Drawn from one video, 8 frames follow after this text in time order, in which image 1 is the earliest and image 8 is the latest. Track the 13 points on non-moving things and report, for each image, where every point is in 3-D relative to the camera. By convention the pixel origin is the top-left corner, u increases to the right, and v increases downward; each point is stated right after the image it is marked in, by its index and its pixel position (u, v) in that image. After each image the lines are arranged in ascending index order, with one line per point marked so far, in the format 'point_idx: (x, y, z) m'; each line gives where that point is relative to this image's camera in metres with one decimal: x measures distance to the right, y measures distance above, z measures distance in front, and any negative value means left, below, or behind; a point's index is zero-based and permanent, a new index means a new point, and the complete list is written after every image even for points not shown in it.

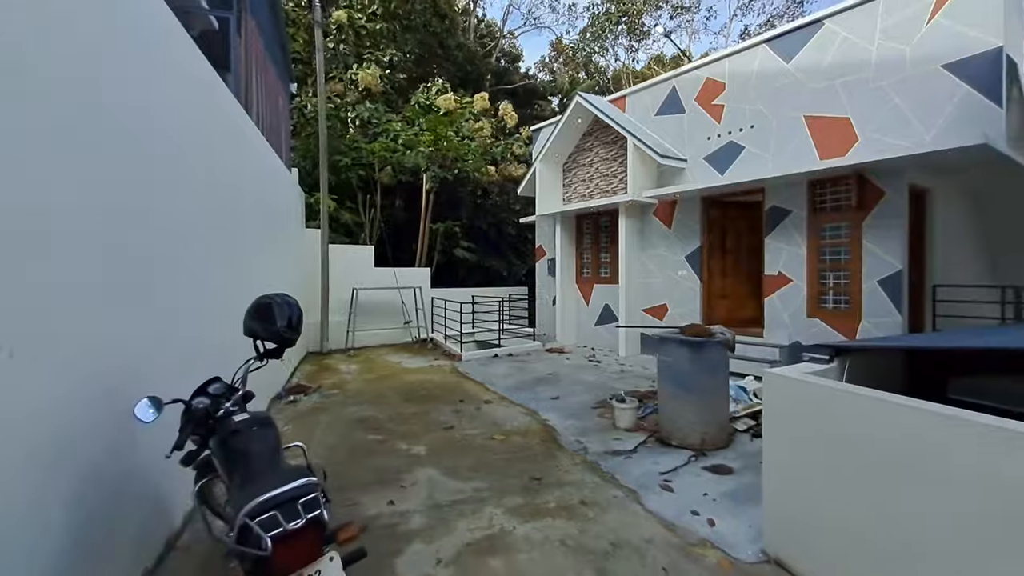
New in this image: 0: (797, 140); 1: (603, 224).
0: (+4.4, +2.3, +7.4) m
1: (+2.0, +1.4, +10.8) m
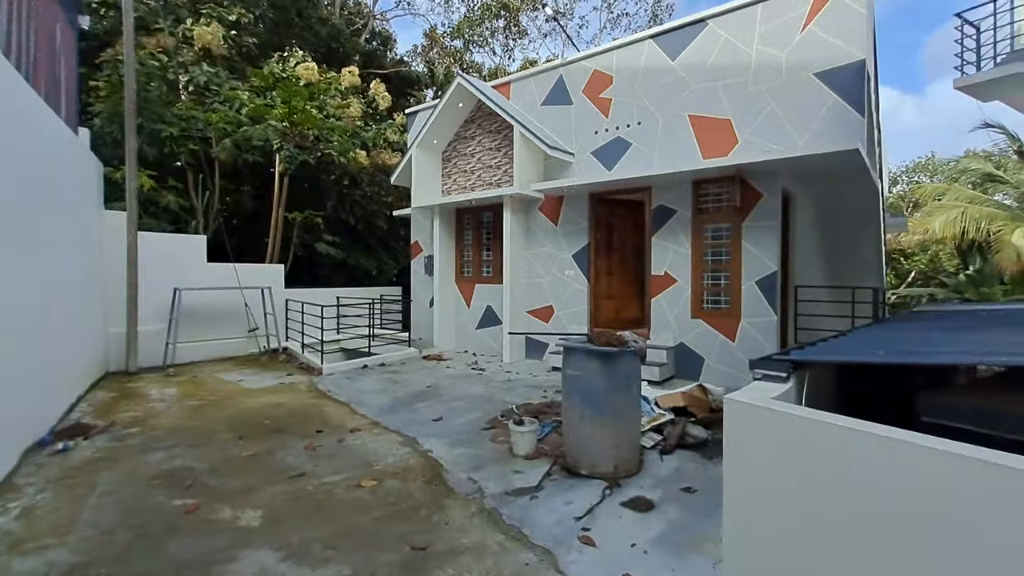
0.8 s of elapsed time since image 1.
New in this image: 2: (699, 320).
0: (+2.6, +2.3, +7.3) m
1: (-0.5, +1.4, +10.0) m
2: (+2.8, -0.5, +7.2) m
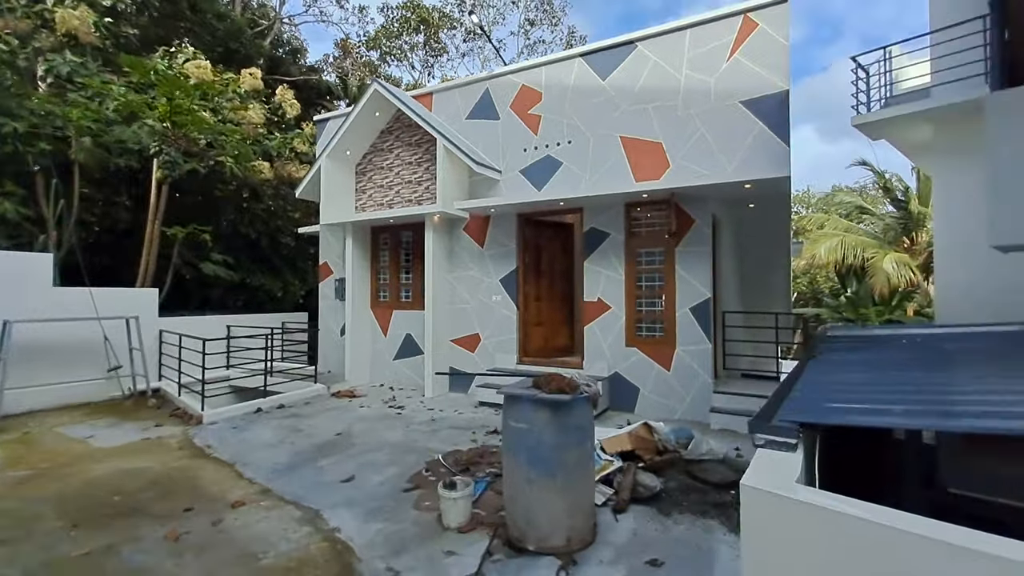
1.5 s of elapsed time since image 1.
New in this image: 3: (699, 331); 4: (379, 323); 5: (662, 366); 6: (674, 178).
0: (+1.5, +1.9, +7.1) m
1: (-2.0, +0.9, +9.1) m
2: (+1.8, -0.9, +6.9) m
3: (+2.5, -0.6, +6.5) m
4: (-2.6, -0.7, +9.3) m
5: (+2.1, -1.1, +6.7) m
6: (+2.2, +1.5, +6.5) m
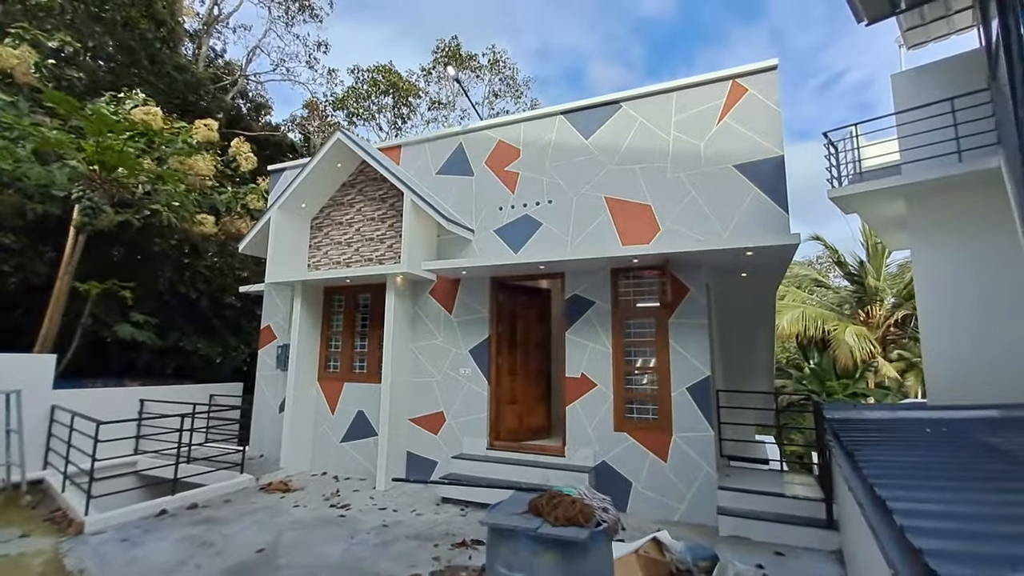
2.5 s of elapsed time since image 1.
0: (+1.2, +0.9, +6.5) m
1: (-2.5, -0.2, +8.1) m
2: (+1.4, -1.8, +6.0) m
3: (+2.2, -1.5, +5.7) m
4: (-3.1, -1.9, +8.0) m
5: (+1.8, -2.0, +5.8) m
6: (+1.9, +0.6, +5.9) m
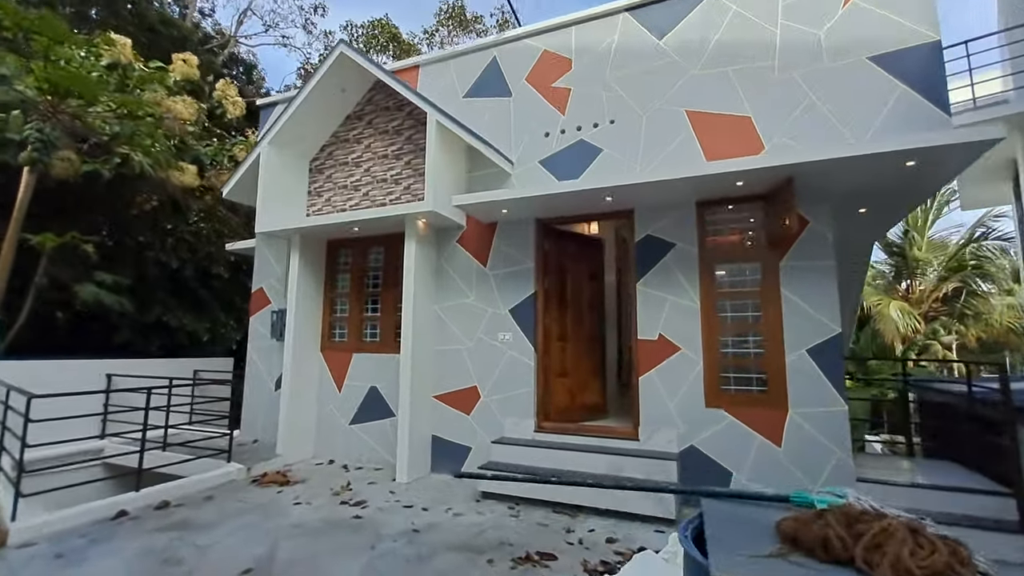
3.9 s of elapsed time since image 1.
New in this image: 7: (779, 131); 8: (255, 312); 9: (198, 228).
0: (+1.8, +1.5, +5.1) m
1: (-1.9, +0.5, +6.7) m
2: (+2.0, -1.2, +4.7) m
3: (+2.8, -0.9, +4.3) m
4: (-2.5, -1.2, +6.6) m
5: (+2.4, -1.4, +4.5) m
6: (+2.5, +1.2, +4.5) m
7: (+2.6, +1.6, +4.7) m
8: (-4.0, -0.4, +7.4) m
9: (-7.1, +1.4, +10.8) m
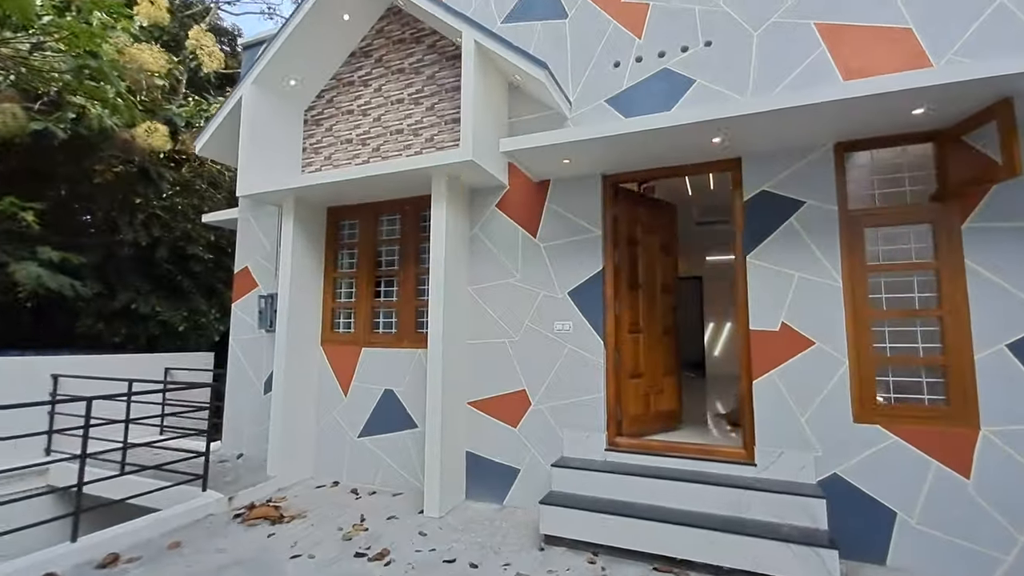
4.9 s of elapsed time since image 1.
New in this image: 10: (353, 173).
0: (+2.3, +1.8, +3.8) m
1: (-1.4, +0.7, +5.4) m
2: (+2.6, -1.0, +3.4) m
3: (+3.4, -0.7, +3.1) m
4: (-2.0, -0.9, +5.3) m
5: (+3.0, -1.2, +3.2) m
6: (+3.1, +1.4, +3.2) m
7: (+3.2, +1.8, +3.5) m
8: (-3.5, -0.1, +6.1) m
9: (-6.6, +1.7, +9.4) m
10: (-1.5, +1.1, +4.7) m
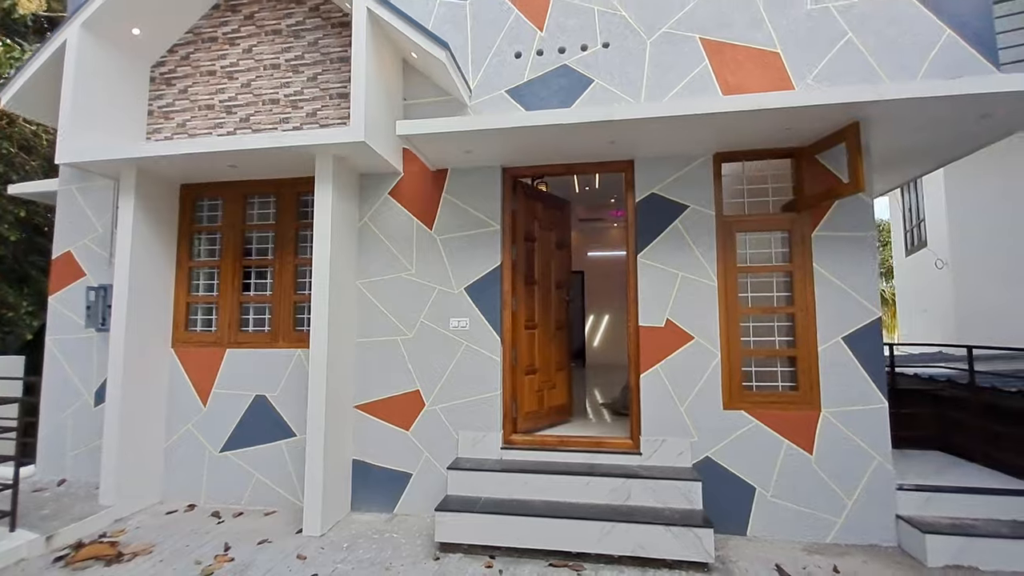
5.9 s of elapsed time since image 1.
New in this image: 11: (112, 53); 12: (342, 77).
0: (+1.5, +1.8, +4.0) m
1: (-2.5, +0.8, +4.7) m
2: (+1.8, -1.0, +3.8) m
3: (+2.7, -0.7, +3.7) m
4: (-3.0, -0.8, +4.6) m
5: (+2.2, -1.2, +3.7) m
6: (+2.4, +1.4, +3.7) m
7: (+2.4, +1.8, +3.9) m
8: (-4.7, 0.0, +4.9) m
9: (-8.5, +2.0, +7.4) m
10: (-2.4, +1.2, +4.0) m
11: (-3.8, +2.3, +4.6) m
12: (-1.6, +2.0, +4.5) m
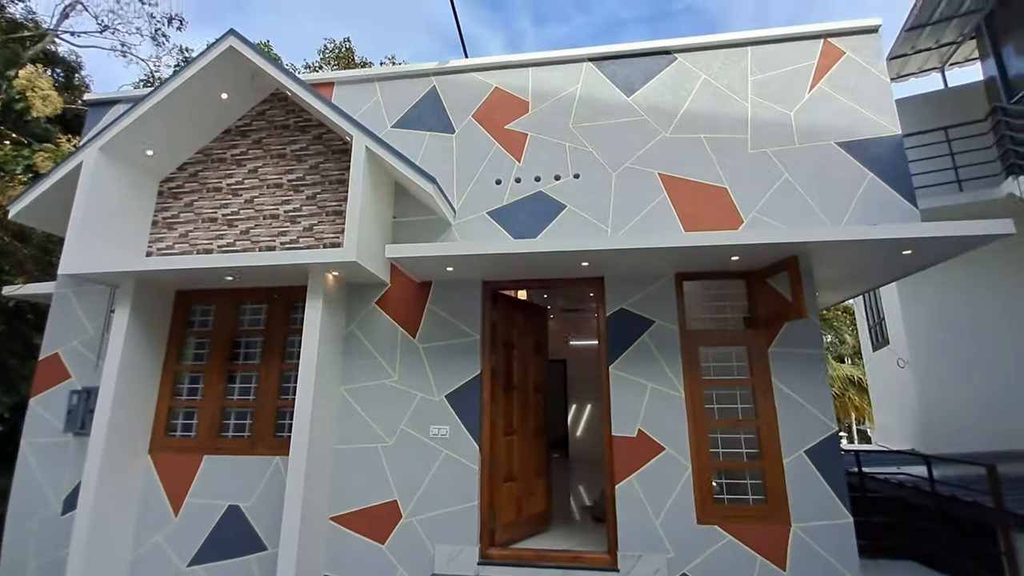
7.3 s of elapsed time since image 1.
0: (+1.3, +0.8, +4.5) m
1: (-2.7, -0.3, +4.9) m
2: (+1.6, -1.9, +3.9) m
3: (+2.5, -1.6, +3.8) m
4: (-3.3, -1.9, +4.5) m
5: (+2.0, -2.1, +3.7) m
6: (+2.2, +0.4, +4.1) m
7: (+2.3, +0.8, +4.4) m
8: (-4.9, -1.1, +5.0) m
9: (-8.8, +0.5, +7.6) m
10: (-2.6, +0.2, +4.3) m
11: (-4.0, +1.2, +5.0) m
12: (-1.8, +0.9, +4.9) m
